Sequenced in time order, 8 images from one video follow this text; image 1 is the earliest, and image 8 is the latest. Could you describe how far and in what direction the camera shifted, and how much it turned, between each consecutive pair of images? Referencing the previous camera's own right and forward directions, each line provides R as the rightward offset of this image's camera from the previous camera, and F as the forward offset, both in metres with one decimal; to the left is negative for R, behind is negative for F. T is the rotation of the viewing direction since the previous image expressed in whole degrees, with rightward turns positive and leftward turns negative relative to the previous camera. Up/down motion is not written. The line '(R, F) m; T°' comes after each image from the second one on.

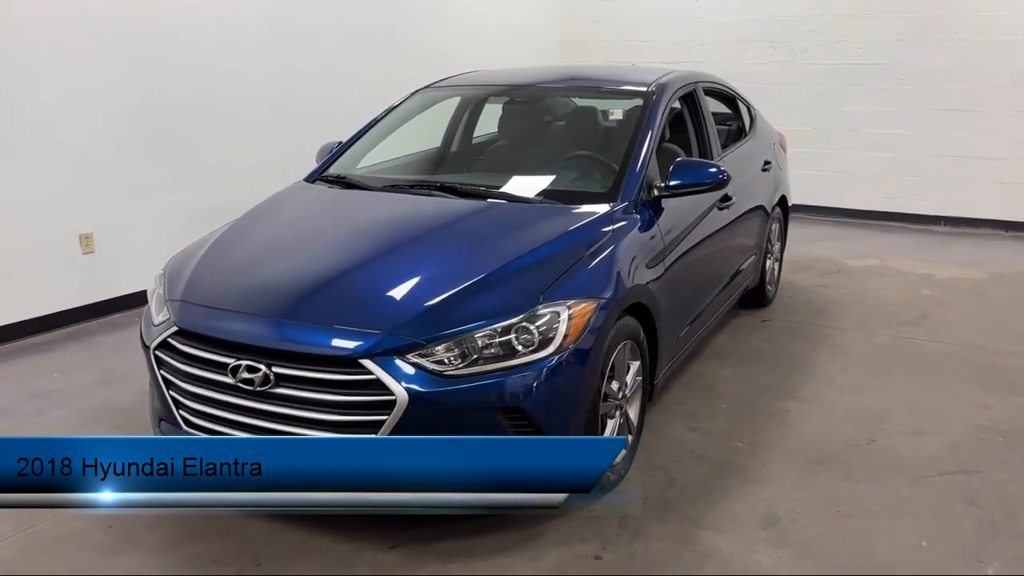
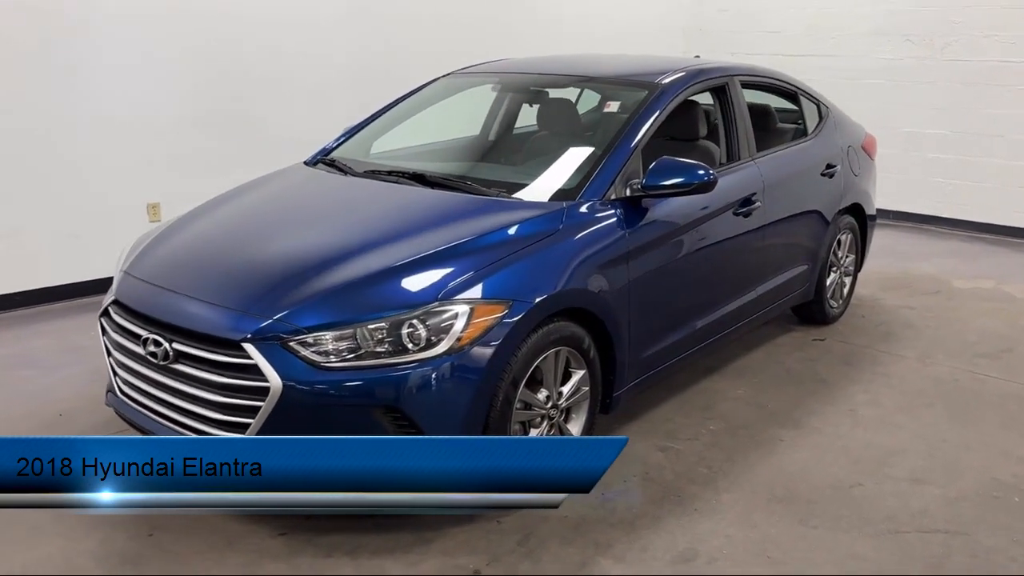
(+0.7, +0.2) m; -11°
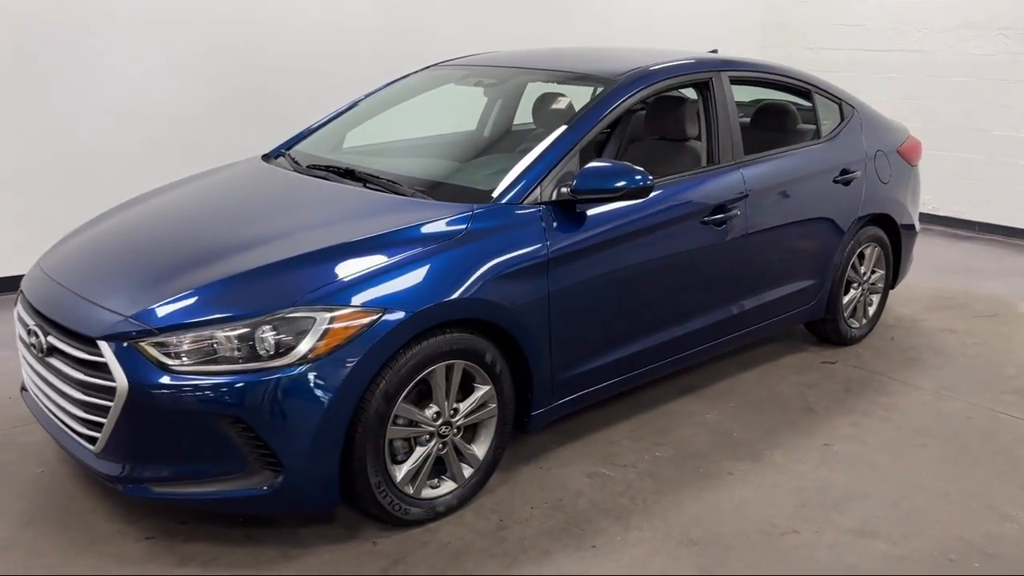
(+0.6, +0.2) m; -8°
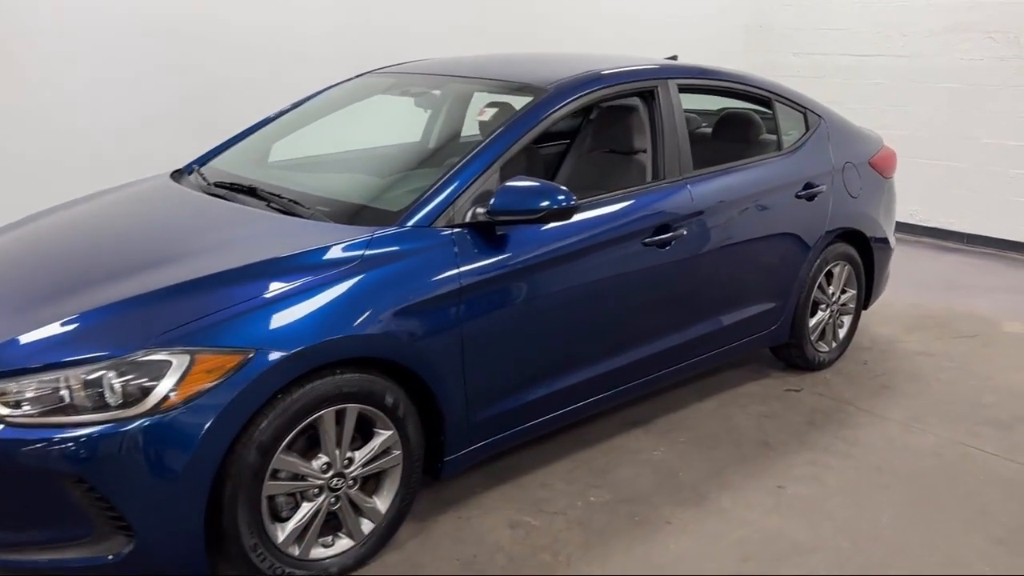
(+0.3, +0.3) m; 0°
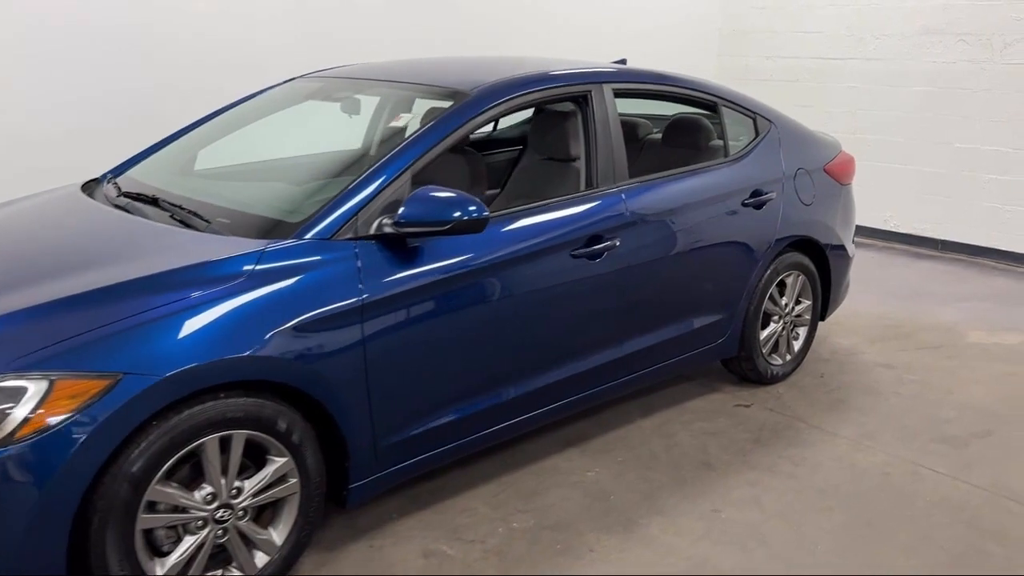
(+0.2, +0.1) m; 0°
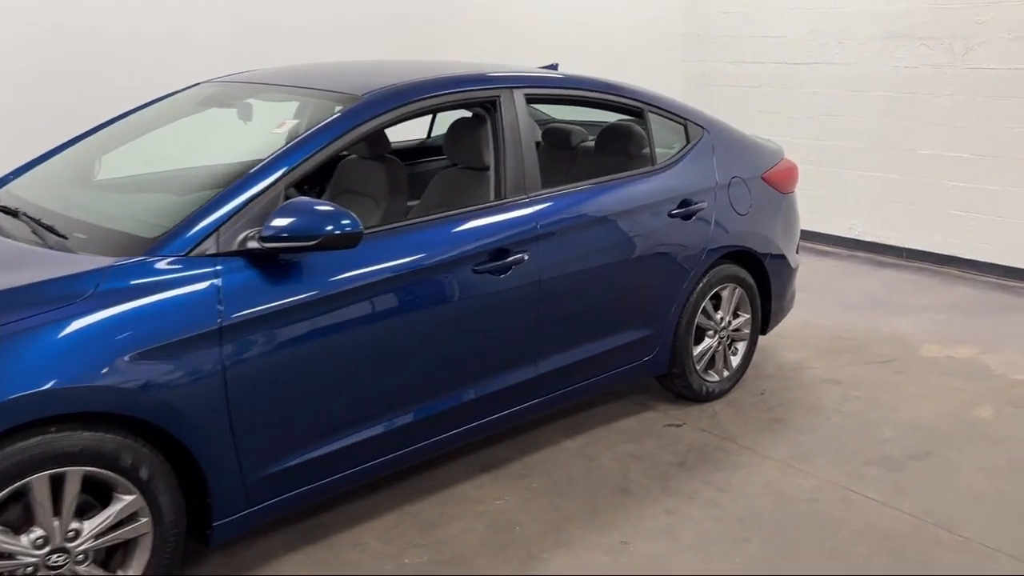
(+0.3, +0.2) m; +1°
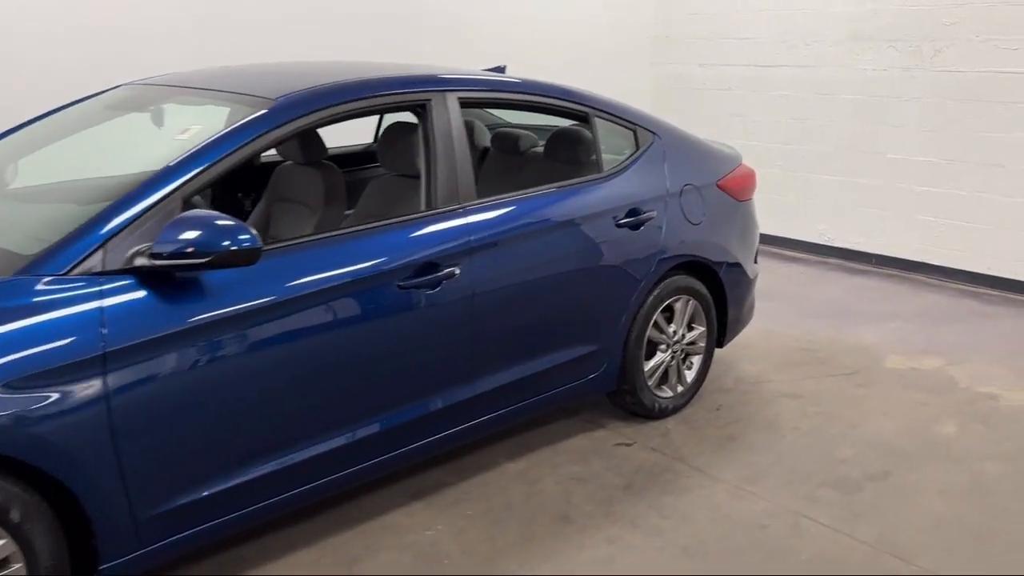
(+0.2, +0.2) m; +1°
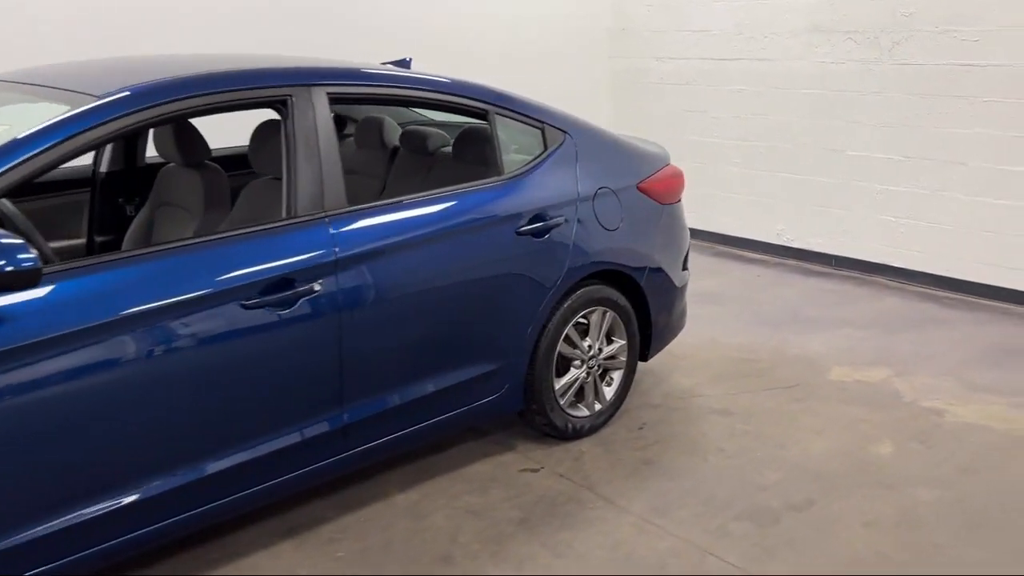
(+0.3, +0.2) m; +1°
